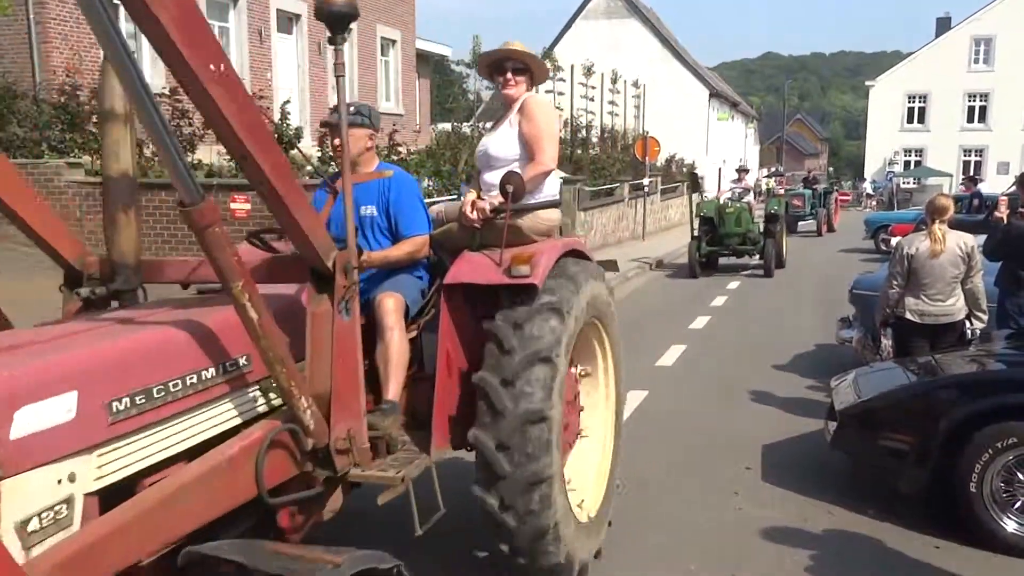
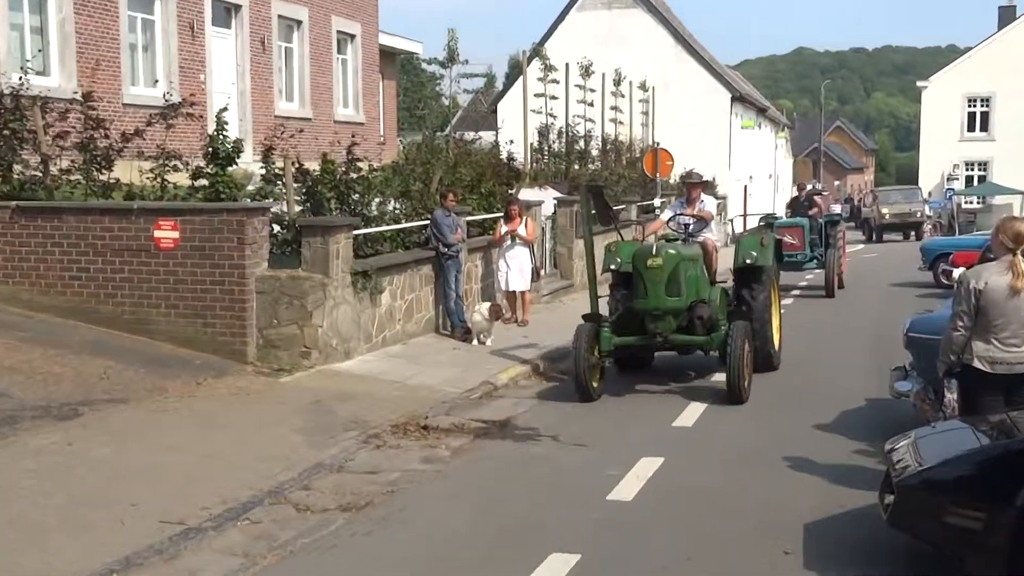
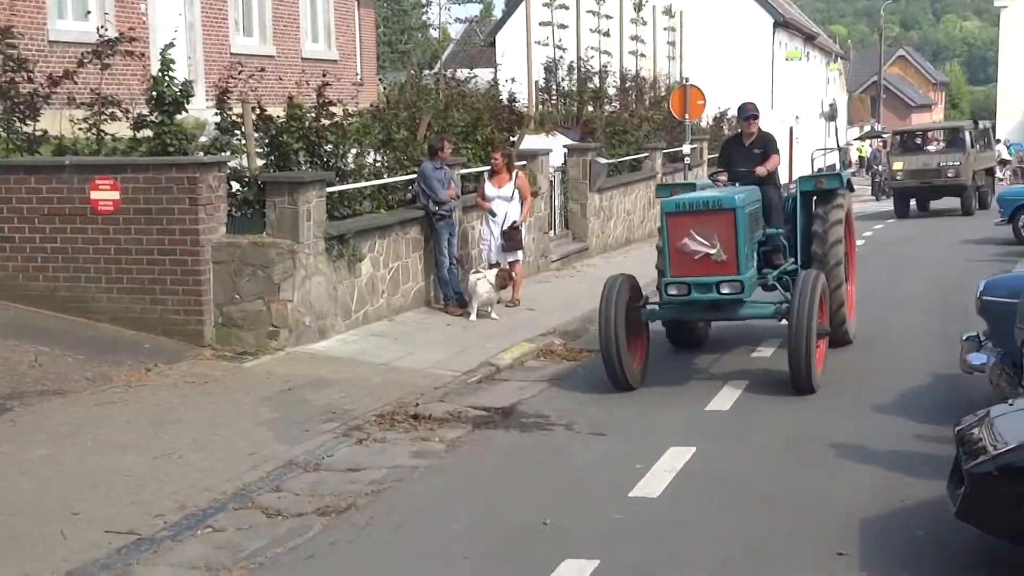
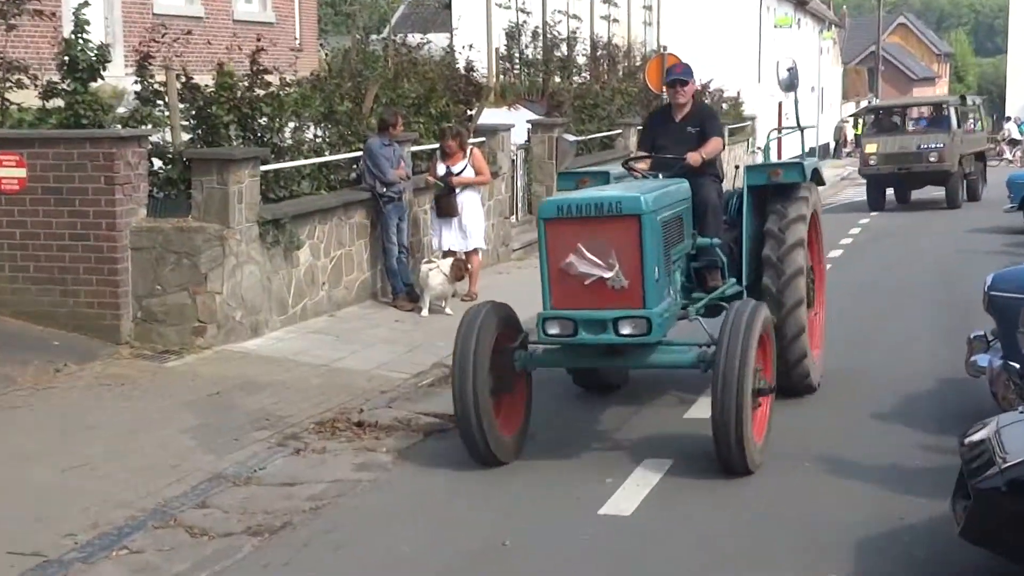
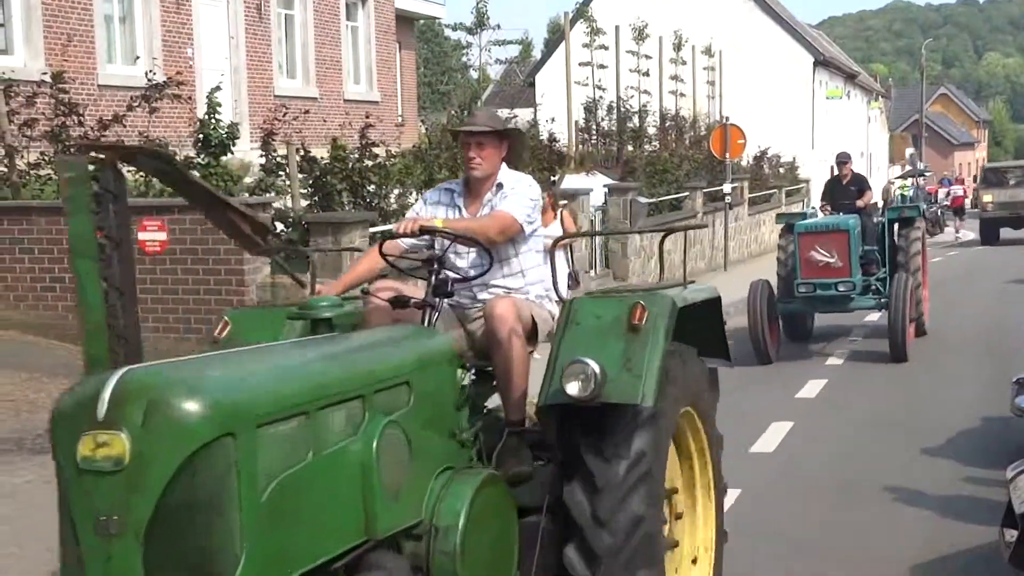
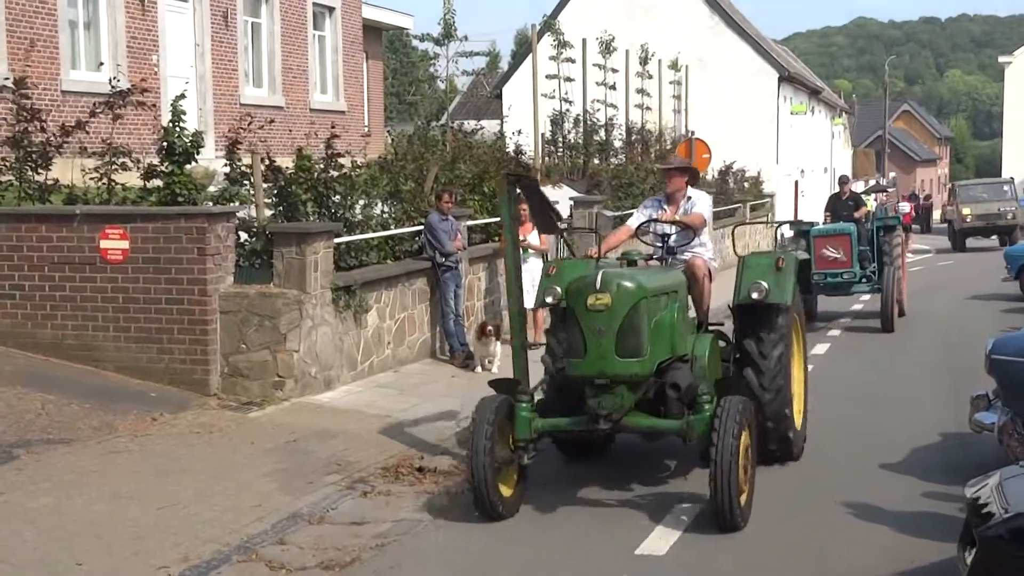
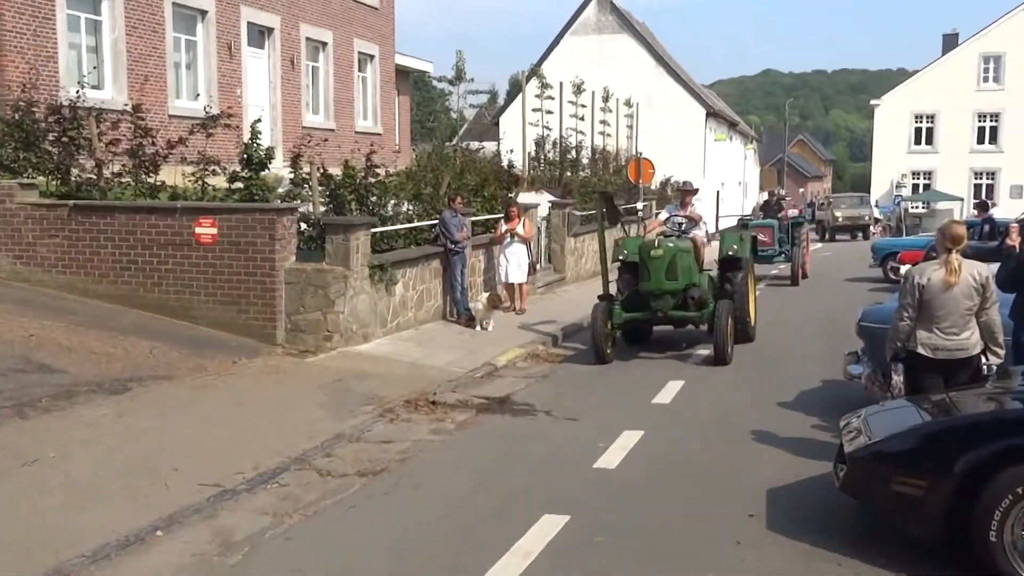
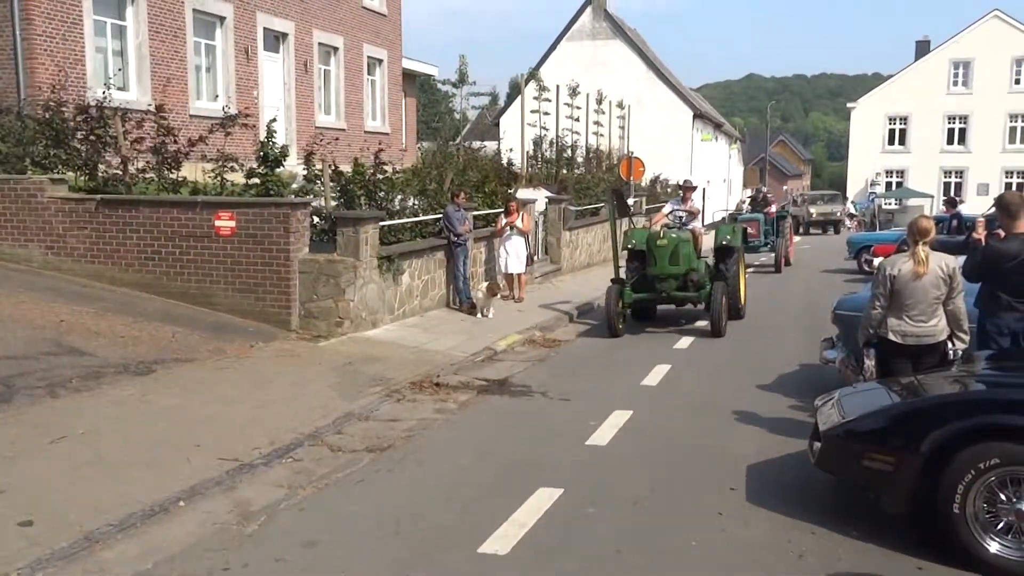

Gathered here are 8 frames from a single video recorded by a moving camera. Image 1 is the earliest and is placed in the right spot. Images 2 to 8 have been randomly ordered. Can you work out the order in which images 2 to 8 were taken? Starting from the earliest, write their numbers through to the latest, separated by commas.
8, 7, 2, 6, 5, 3, 4
